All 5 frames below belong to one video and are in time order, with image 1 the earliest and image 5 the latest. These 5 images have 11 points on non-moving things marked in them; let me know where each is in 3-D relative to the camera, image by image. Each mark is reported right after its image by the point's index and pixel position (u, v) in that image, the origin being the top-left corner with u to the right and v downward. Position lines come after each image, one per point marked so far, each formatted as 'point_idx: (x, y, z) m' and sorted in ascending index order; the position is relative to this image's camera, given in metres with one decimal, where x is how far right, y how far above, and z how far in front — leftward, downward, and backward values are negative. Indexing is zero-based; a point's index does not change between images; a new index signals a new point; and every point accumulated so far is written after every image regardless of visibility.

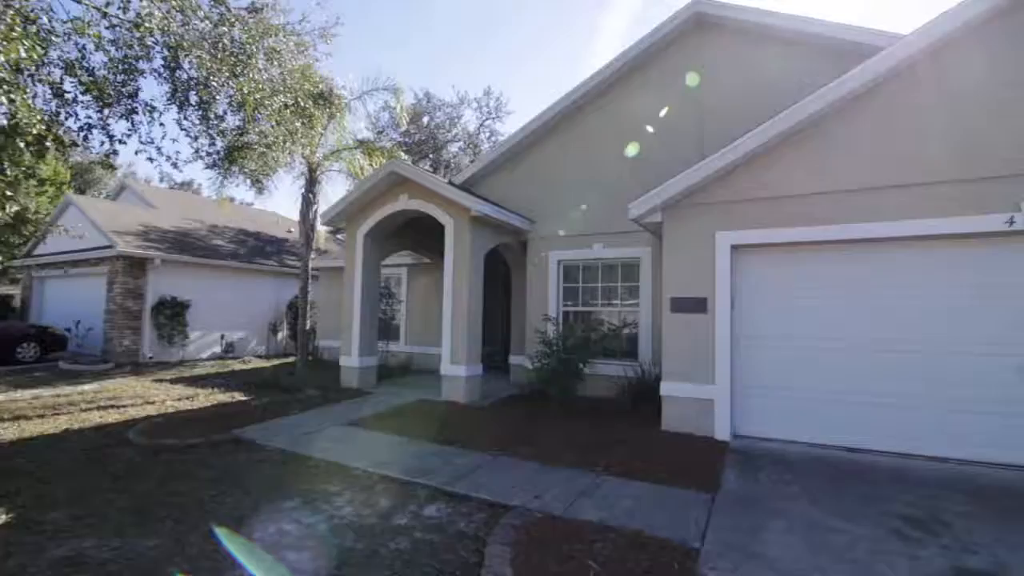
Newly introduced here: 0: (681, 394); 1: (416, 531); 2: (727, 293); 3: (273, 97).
0: (+2.6, -1.6, +6.3) m
1: (-0.8, -2.1, +3.7) m
2: (+3.2, -0.1, +6.2) m
3: (-3.6, +2.9, +6.4) m
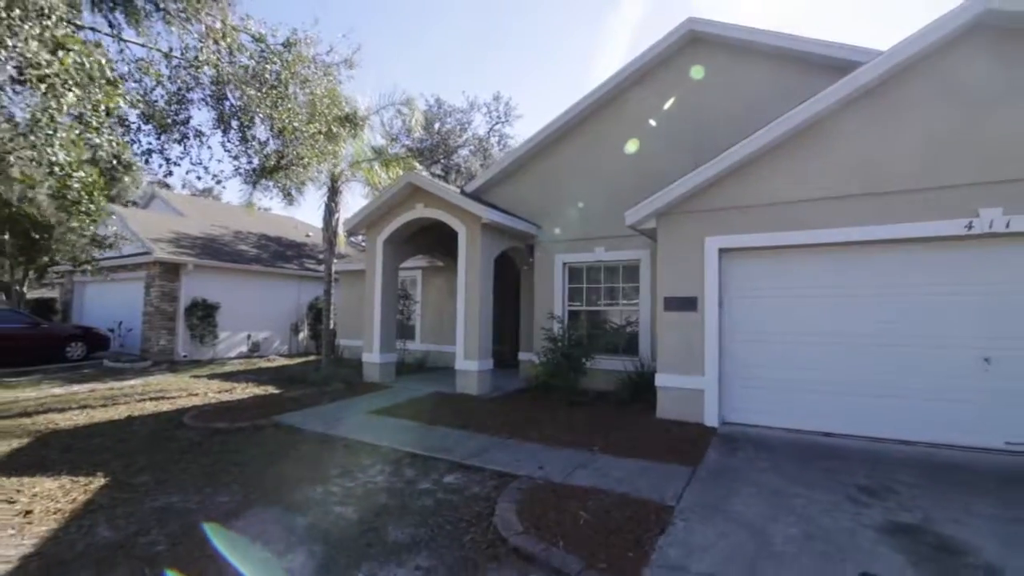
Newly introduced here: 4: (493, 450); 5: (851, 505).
0: (+2.7, -1.6, +7.0) m
1: (-0.8, -2.1, +4.4) m
2: (+3.3, -0.1, +6.8) m
3: (-3.5, +2.9, +7.2) m
4: (-0.3, -2.1, +5.5) m
5: (+3.3, -2.1, +4.1) m
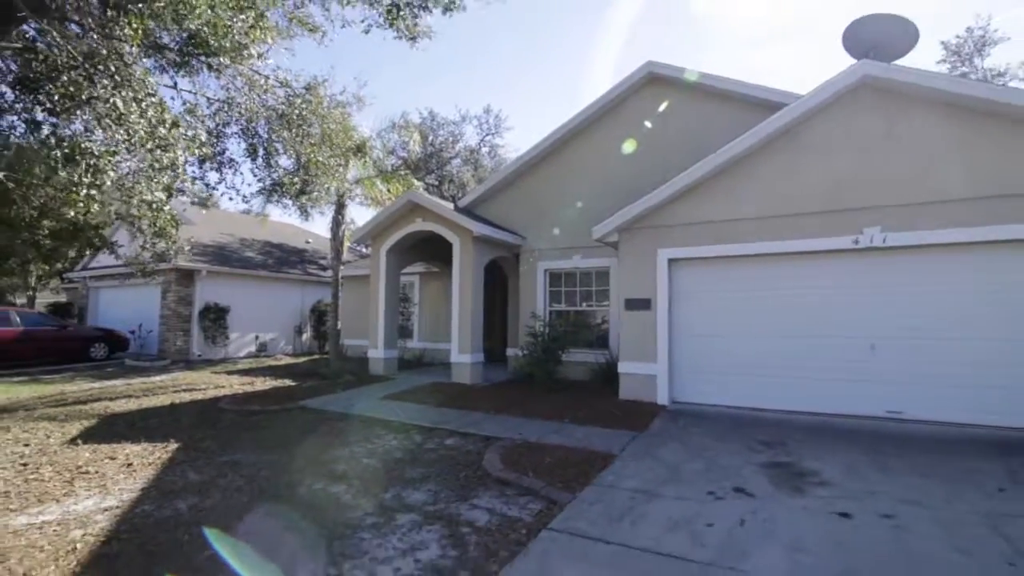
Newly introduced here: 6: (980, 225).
0: (+2.4, -1.7, +8.4) m
1: (-1.0, -2.2, +5.8) m
2: (+3.0, -0.1, +8.2) m
3: (-3.8, +2.8, +8.5) m
4: (-0.5, -2.2, +6.8) m
5: (+3.1, -2.1, +5.5) m
6: (+7.1, +1.0, +6.4) m
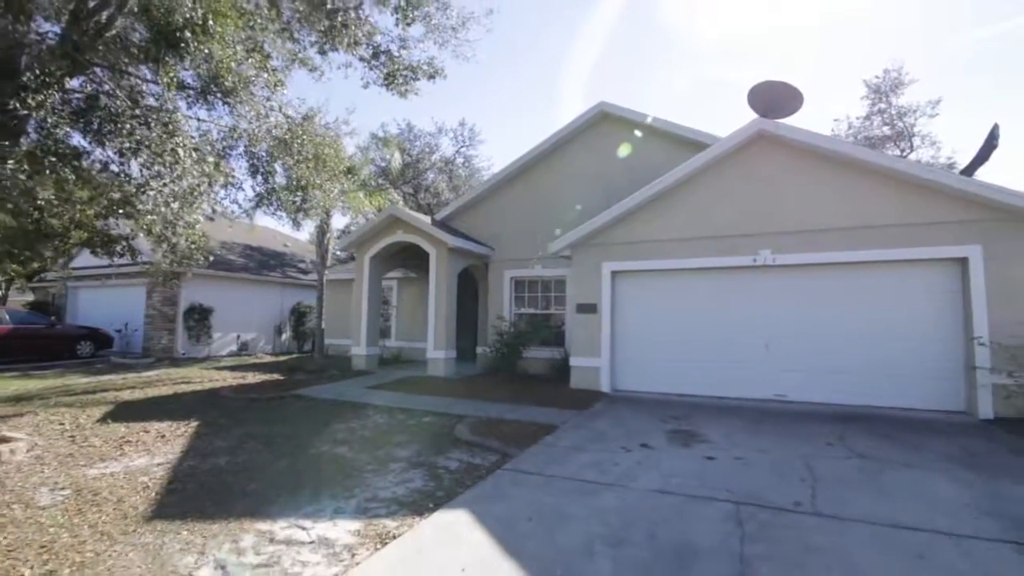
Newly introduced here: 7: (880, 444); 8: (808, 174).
0: (+1.7, -1.8, +10.0) m
1: (-1.6, -2.3, +7.2) m
2: (+2.3, -0.3, +9.9) m
3: (-4.5, +2.7, +9.8) m
4: (-1.1, -2.3, +8.3) m
5: (+2.5, -2.3, +7.1) m
6: (+6.5, +0.8, +8.3) m
7: (+5.4, -2.3, +6.1) m
8: (+6.1, +2.3, +8.6) m
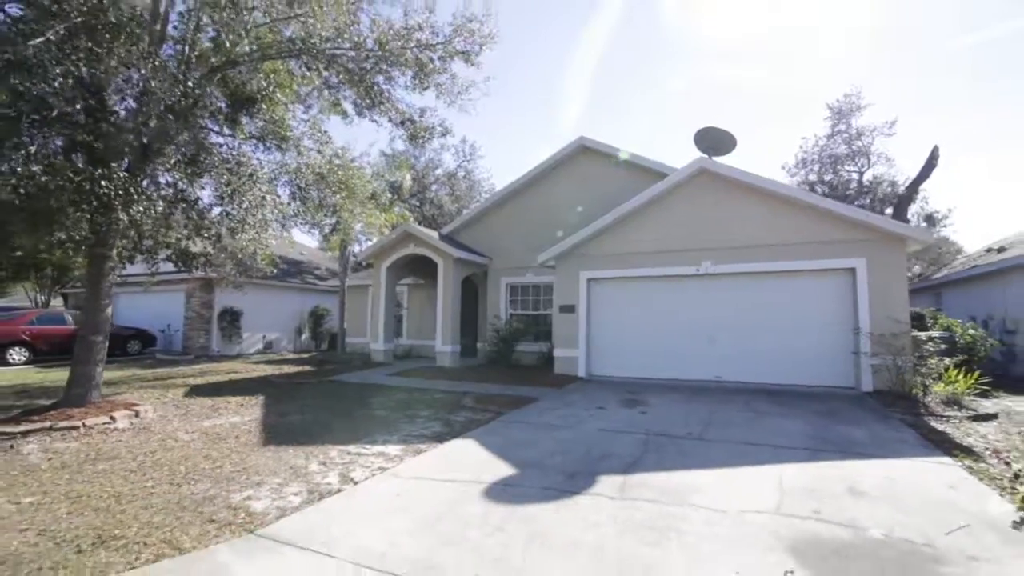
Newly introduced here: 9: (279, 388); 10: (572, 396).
0: (+1.5, -2.0, +12.2) m
1: (-1.7, -2.4, +9.3) m
2: (+2.1, -0.4, +12.1) m
3: (-4.7, +2.5, +11.9) m
4: (-1.3, -2.4, +10.4) m
5: (+2.3, -2.4, +9.3) m
6: (+6.3, +0.7, +10.5) m
7: (+5.2, -2.4, +8.3) m
8: (+5.9, +2.2, +10.8) m
9: (-5.6, -2.4, +10.1) m
10: (+1.3, -2.4, +9.1) m
